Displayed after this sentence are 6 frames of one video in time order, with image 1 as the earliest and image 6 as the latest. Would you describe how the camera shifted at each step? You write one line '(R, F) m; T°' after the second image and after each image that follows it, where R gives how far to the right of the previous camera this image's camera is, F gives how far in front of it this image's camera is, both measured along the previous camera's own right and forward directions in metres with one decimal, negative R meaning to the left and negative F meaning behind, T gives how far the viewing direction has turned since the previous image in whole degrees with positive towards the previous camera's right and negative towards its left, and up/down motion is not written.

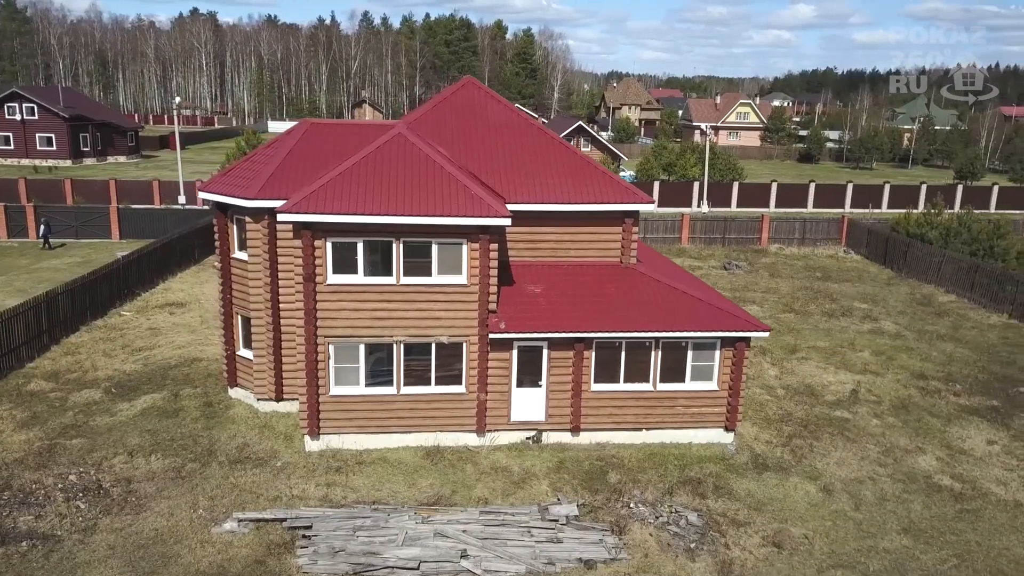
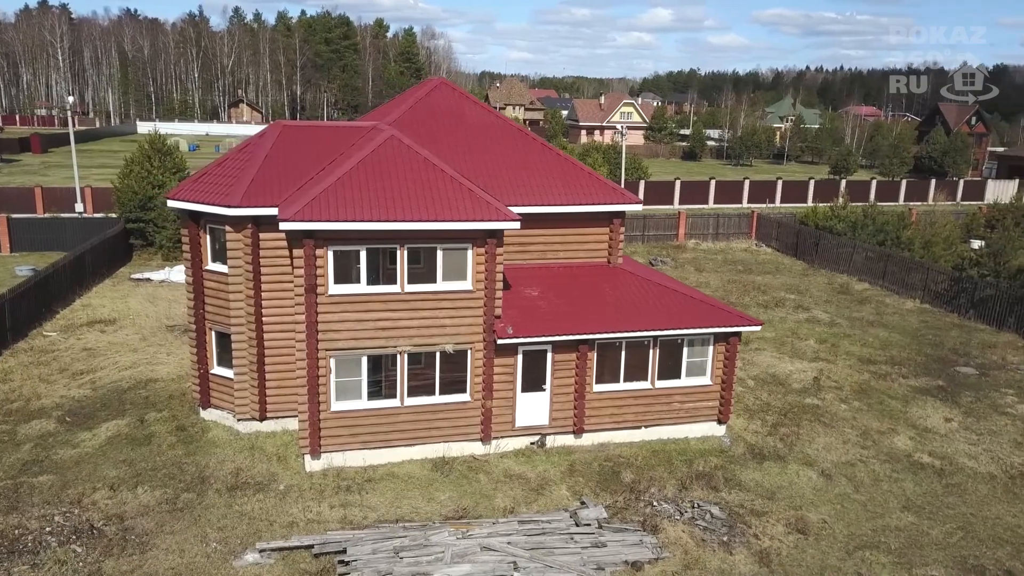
(-2.1, +0.4) m; +9°
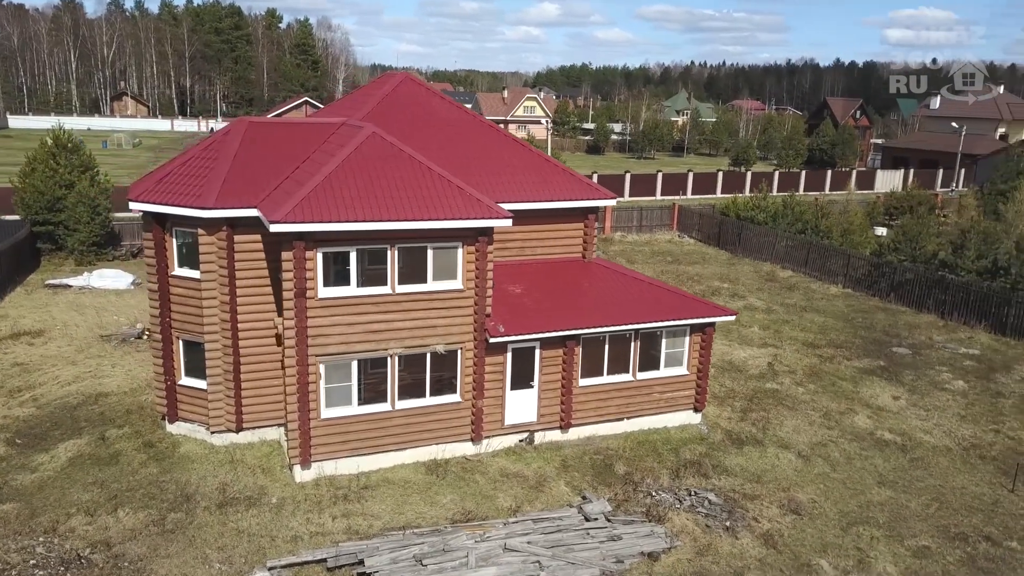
(-1.6, +0.2) m; +7°
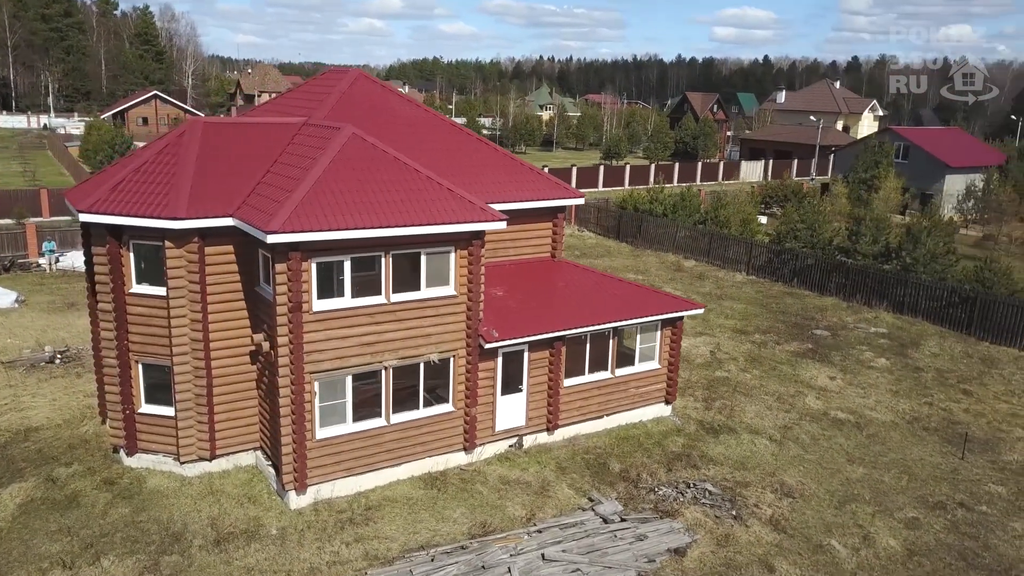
(-2.2, +0.5) m; +10°
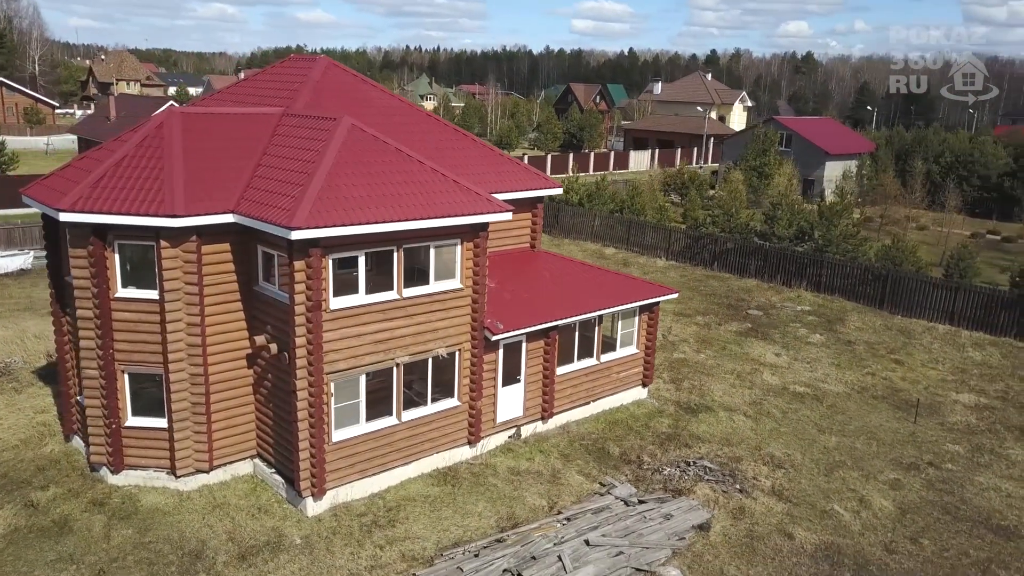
(-2.1, +0.2) m; +9°
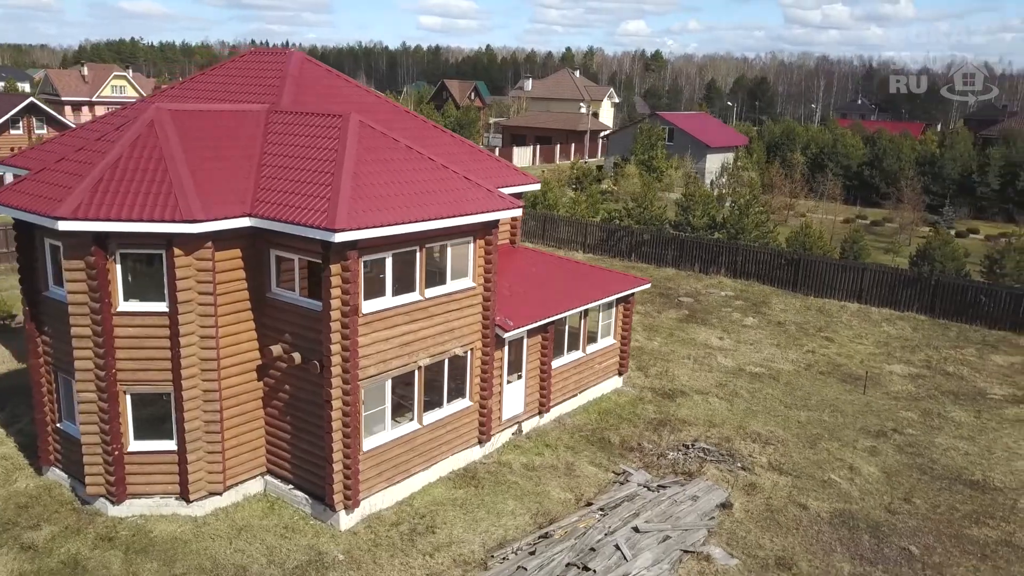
(-2.4, +0.2) m; +10°
